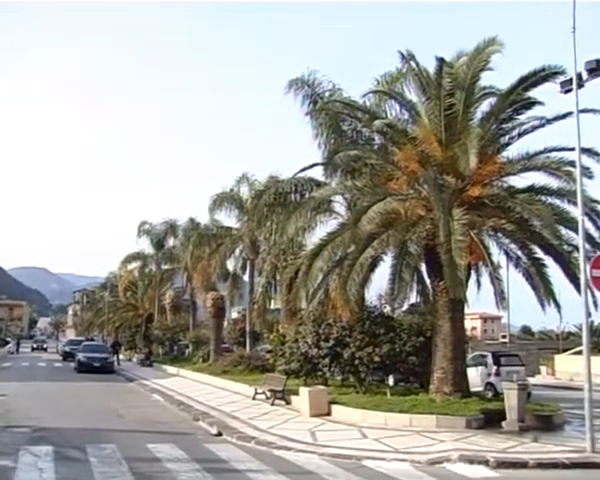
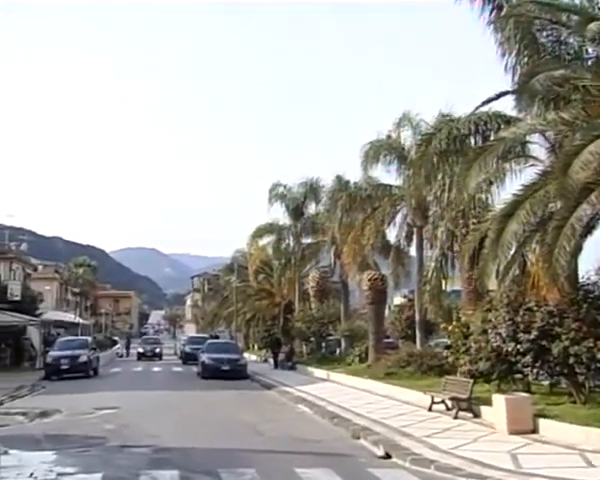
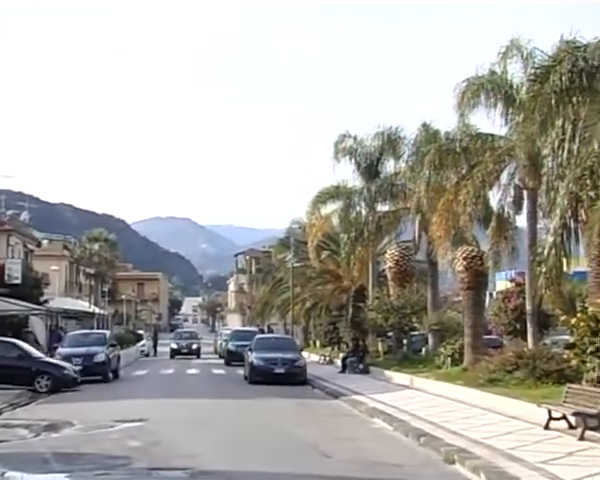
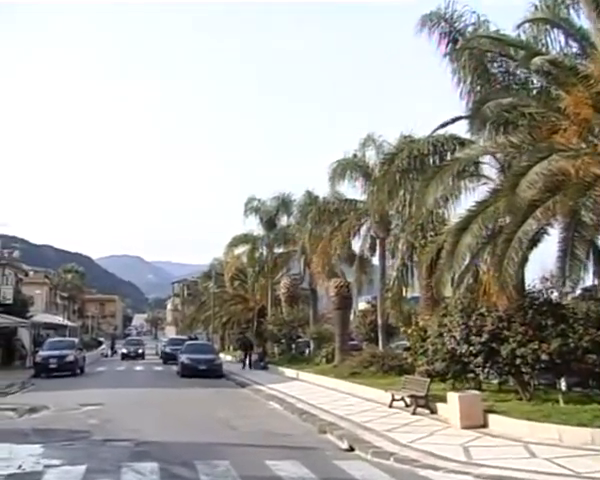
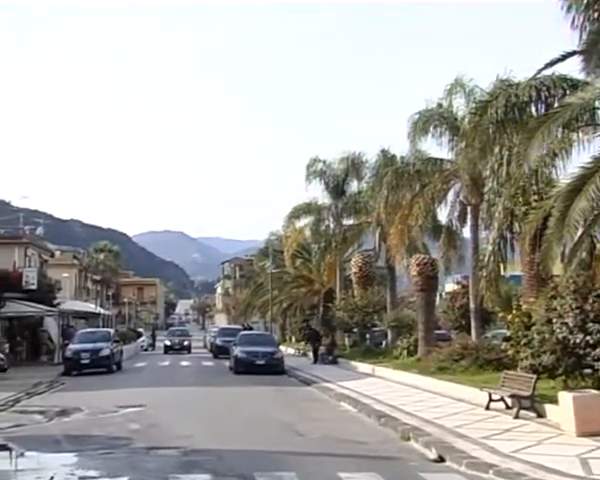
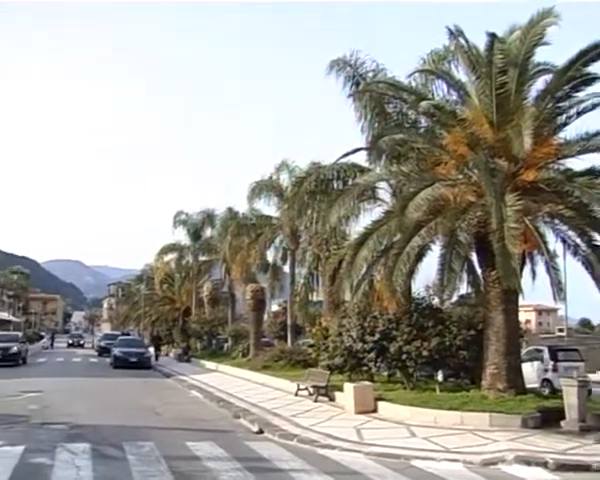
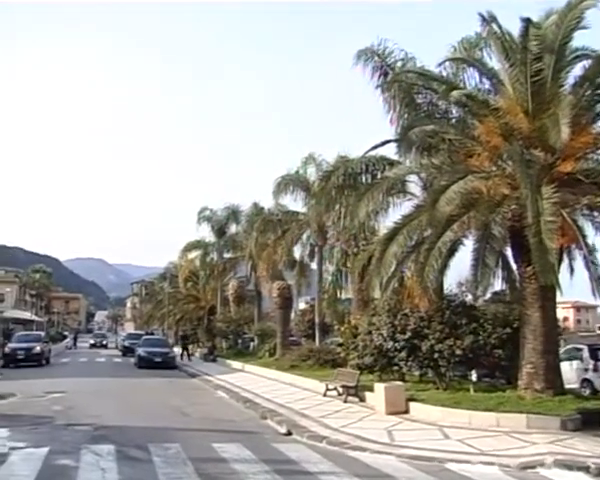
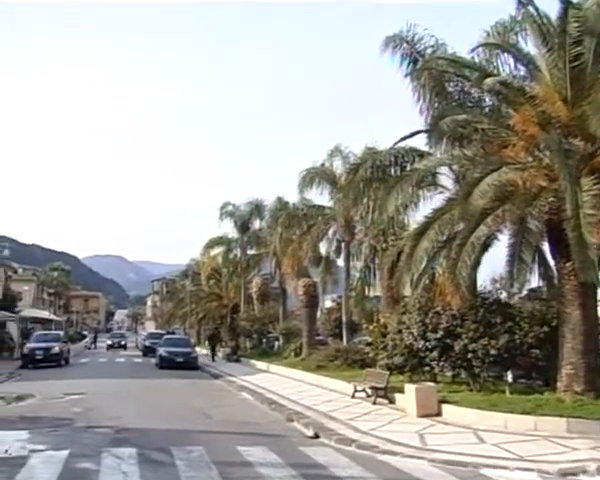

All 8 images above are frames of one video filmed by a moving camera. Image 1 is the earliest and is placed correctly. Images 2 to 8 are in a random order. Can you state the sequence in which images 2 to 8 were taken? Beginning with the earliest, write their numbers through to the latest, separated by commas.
6, 7, 8, 4, 2, 5, 3
